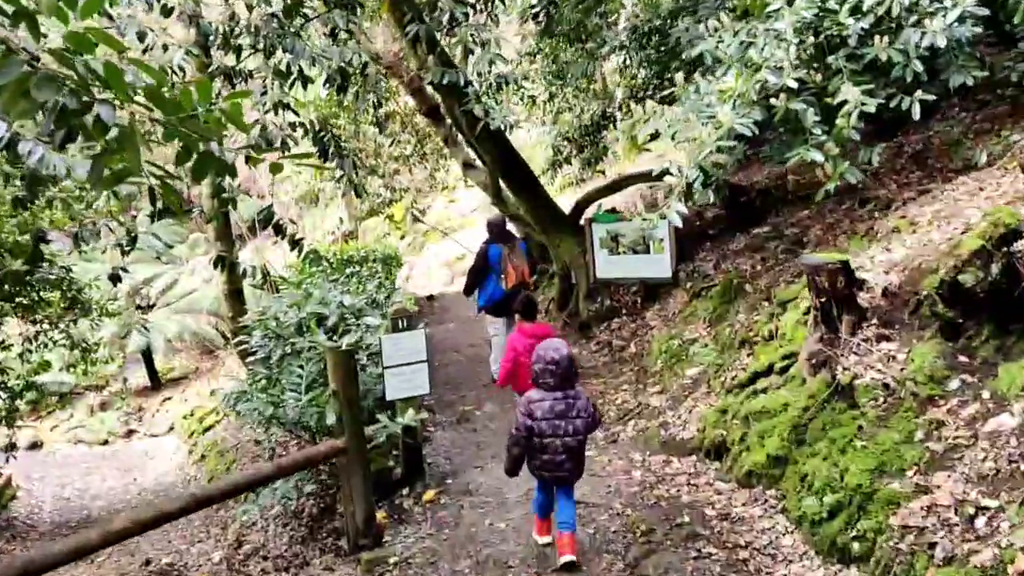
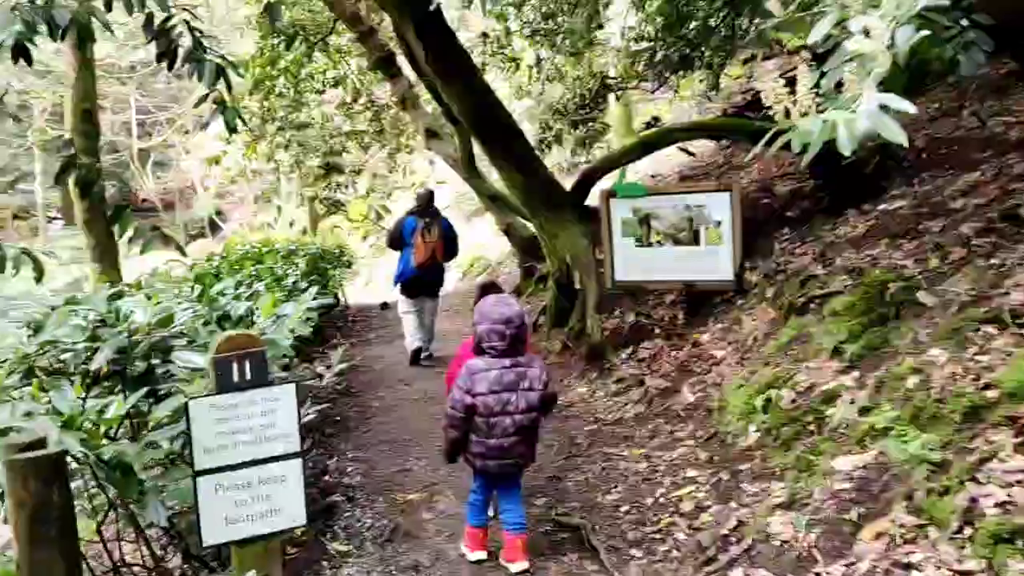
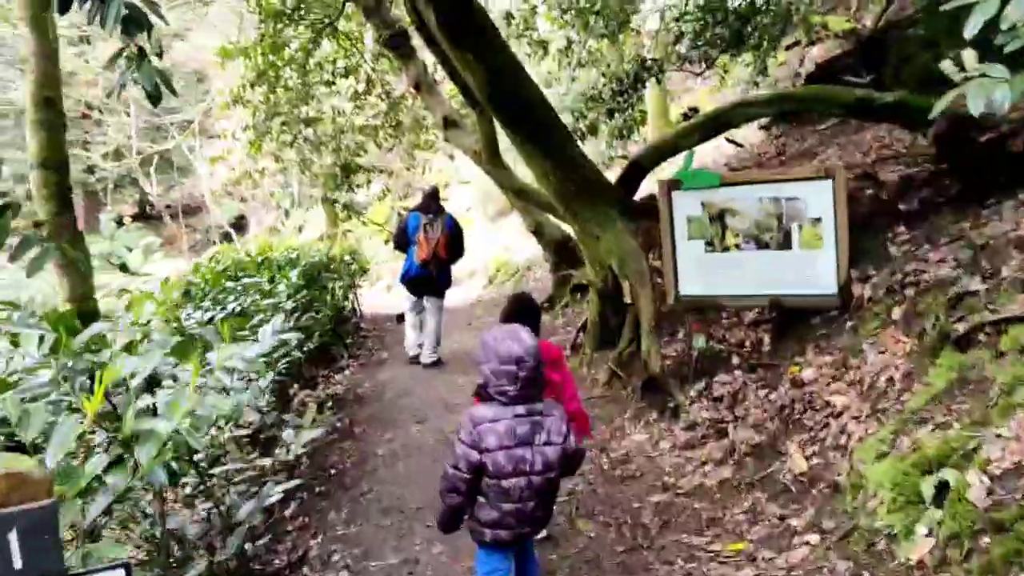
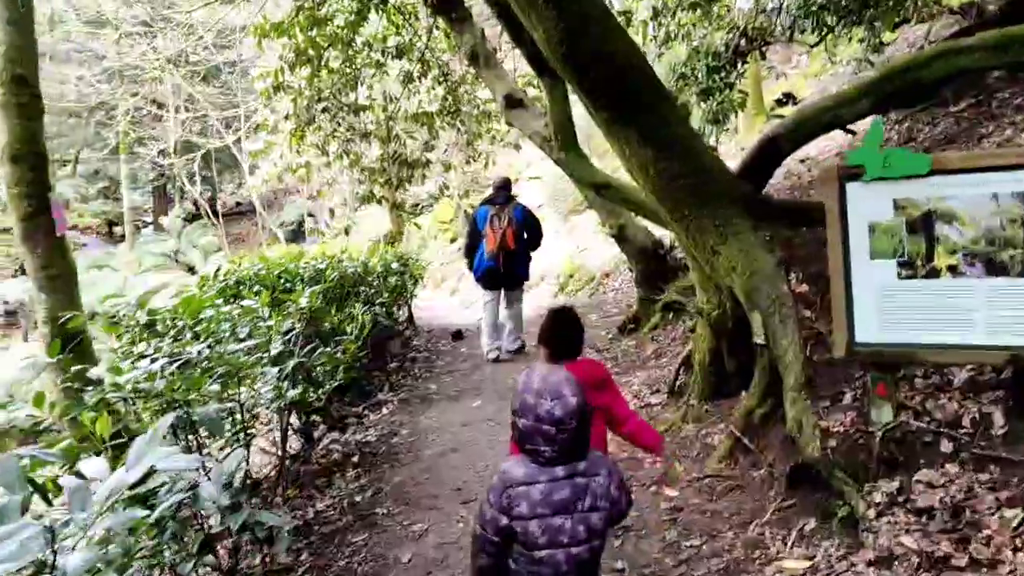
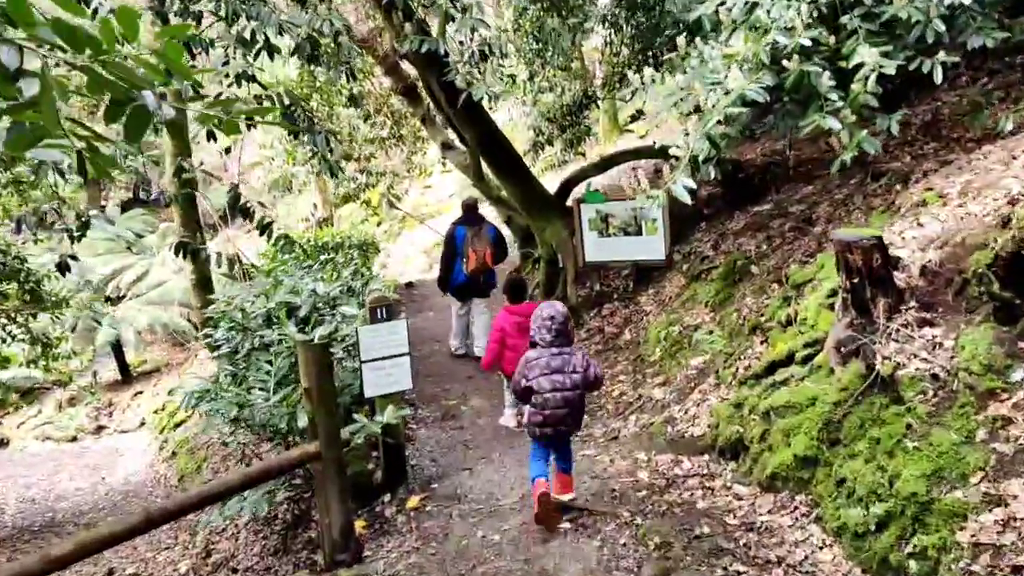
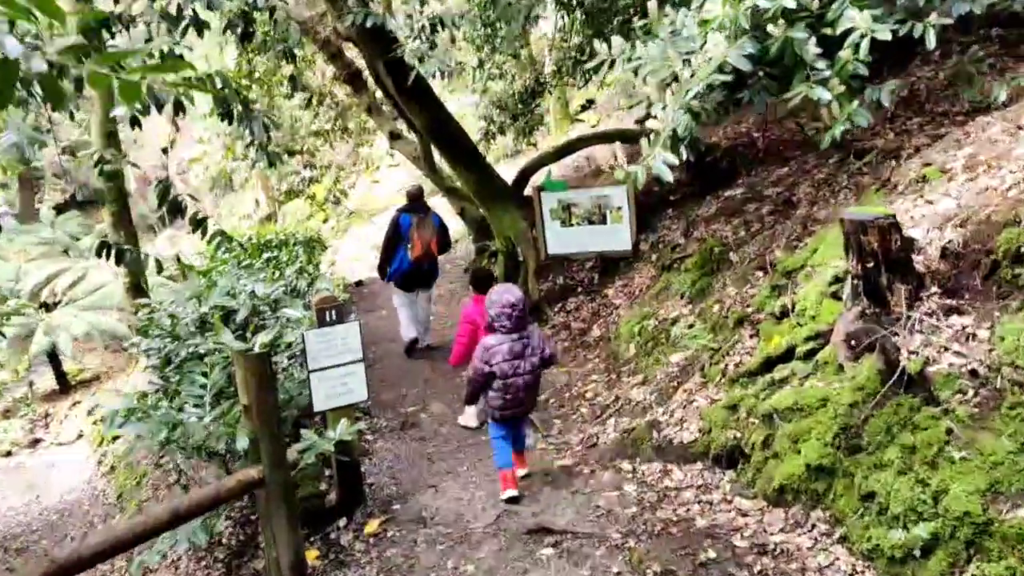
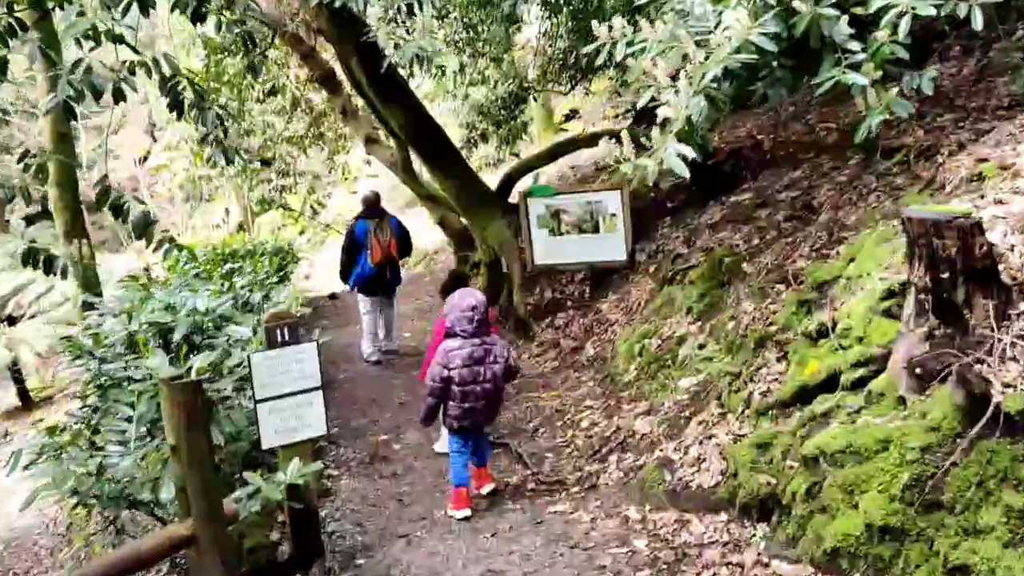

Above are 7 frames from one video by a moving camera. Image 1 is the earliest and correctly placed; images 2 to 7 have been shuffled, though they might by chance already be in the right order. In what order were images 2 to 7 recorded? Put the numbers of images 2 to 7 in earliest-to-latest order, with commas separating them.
5, 6, 7, 2, 3, 4
